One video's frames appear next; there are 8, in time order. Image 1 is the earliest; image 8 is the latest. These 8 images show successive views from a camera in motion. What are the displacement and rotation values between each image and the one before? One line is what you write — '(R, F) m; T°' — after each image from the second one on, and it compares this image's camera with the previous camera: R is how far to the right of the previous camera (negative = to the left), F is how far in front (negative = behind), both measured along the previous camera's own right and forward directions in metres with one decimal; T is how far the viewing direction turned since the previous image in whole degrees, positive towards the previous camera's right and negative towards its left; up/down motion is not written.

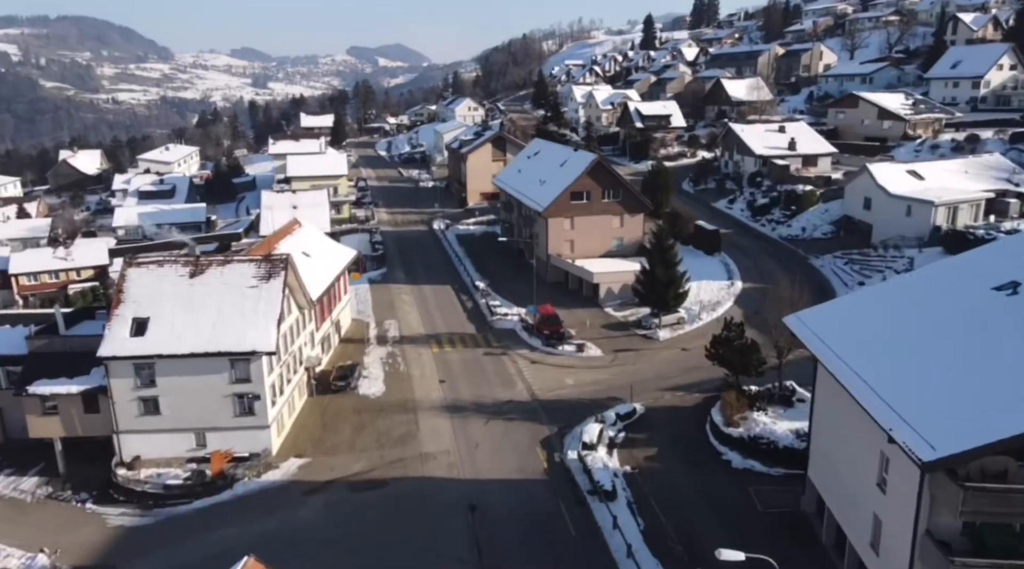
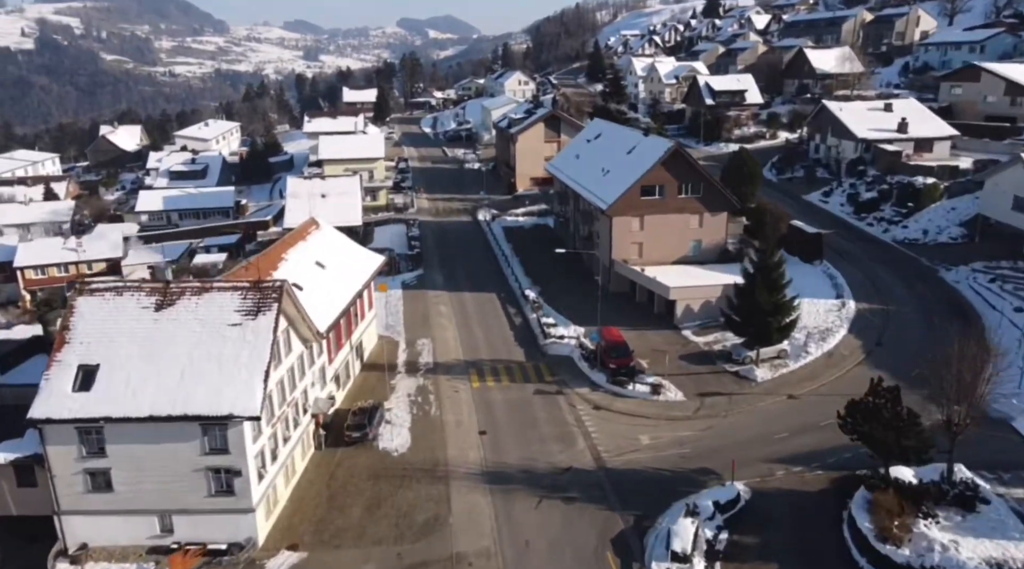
(-0.4, +7.3) m; -3°
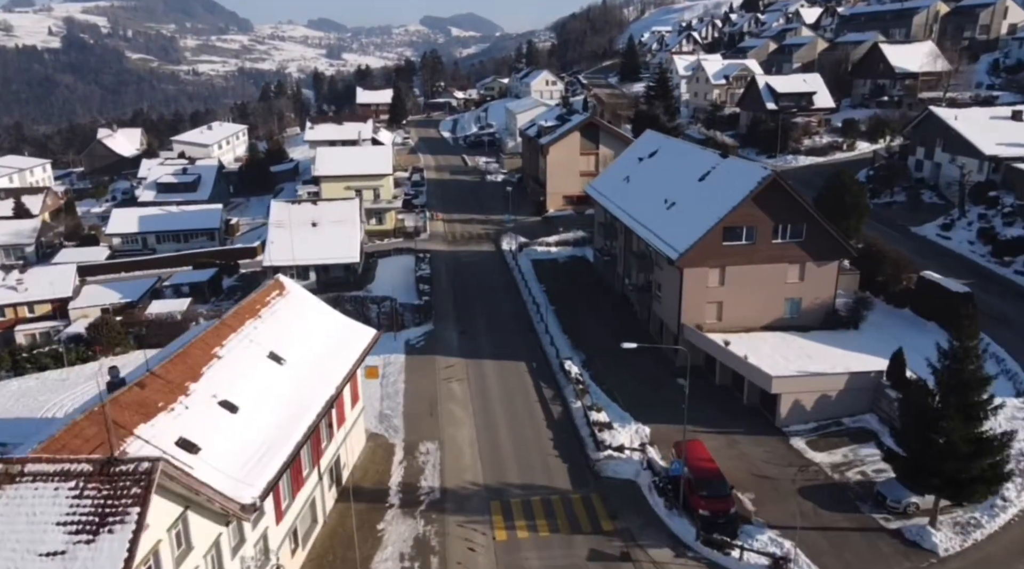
(-0.5, +10.1) m; -1°
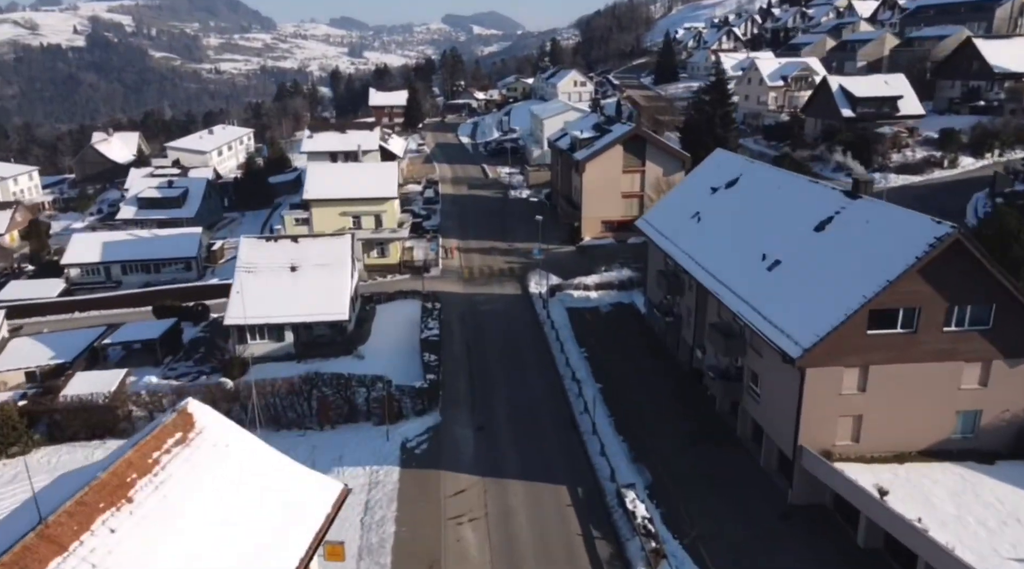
(-0.4, +9.7) m; -1°
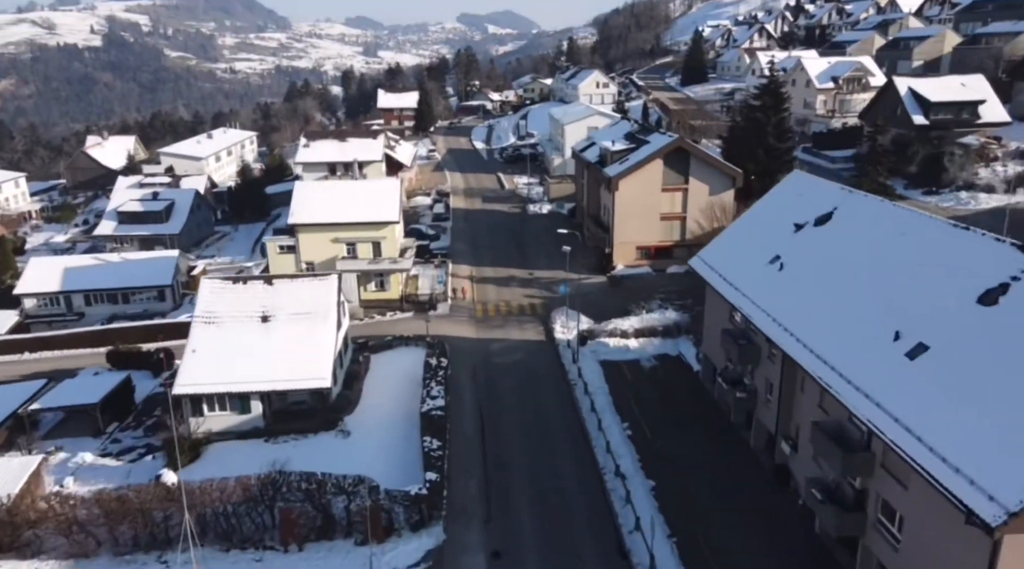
(-0.3, +7.1) m; -1°
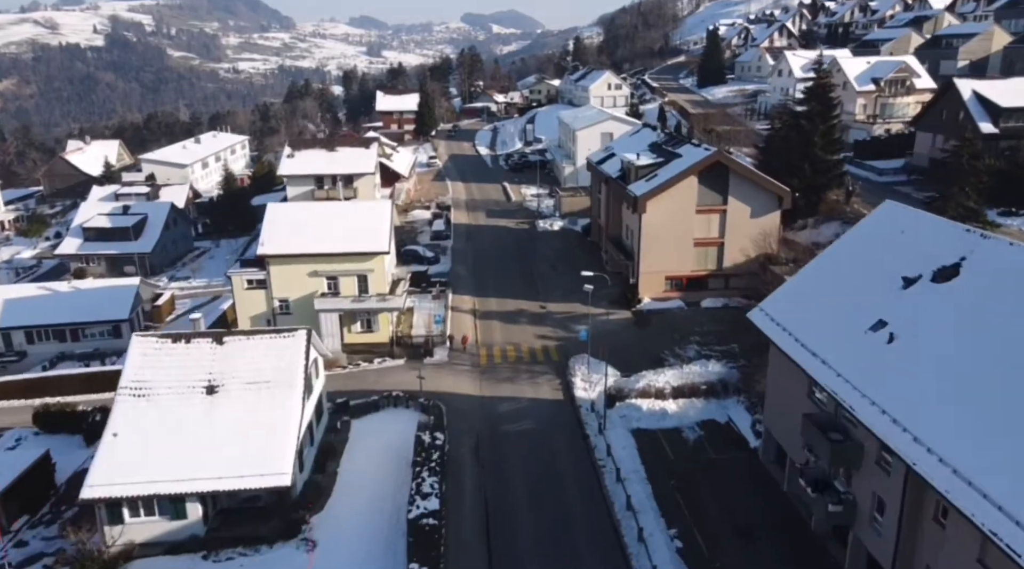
(-0.2, +6.2) m; 0°
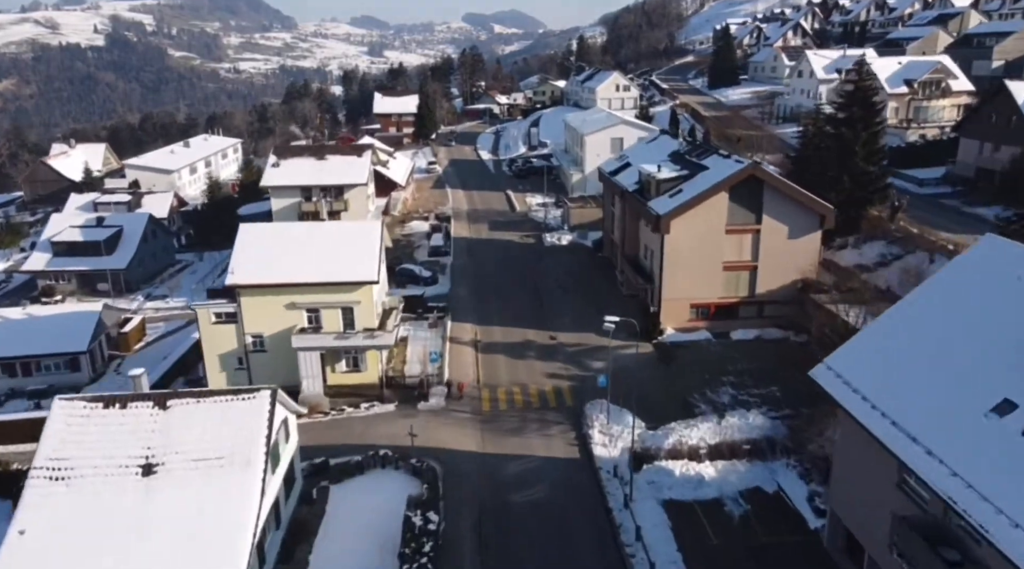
(-0.2, +4.3) m; 0°
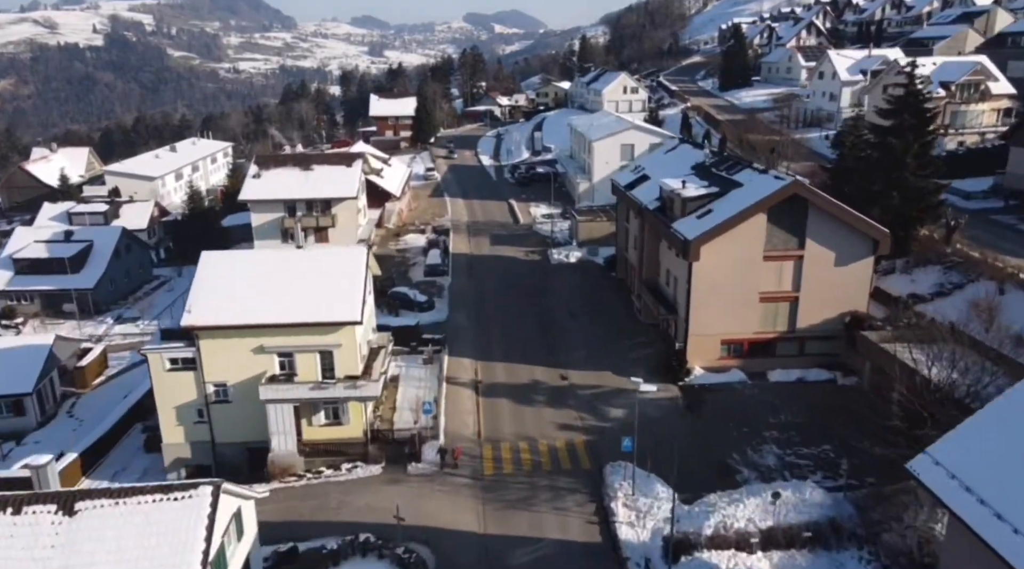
(-0.2, +4.3) m; 0°
